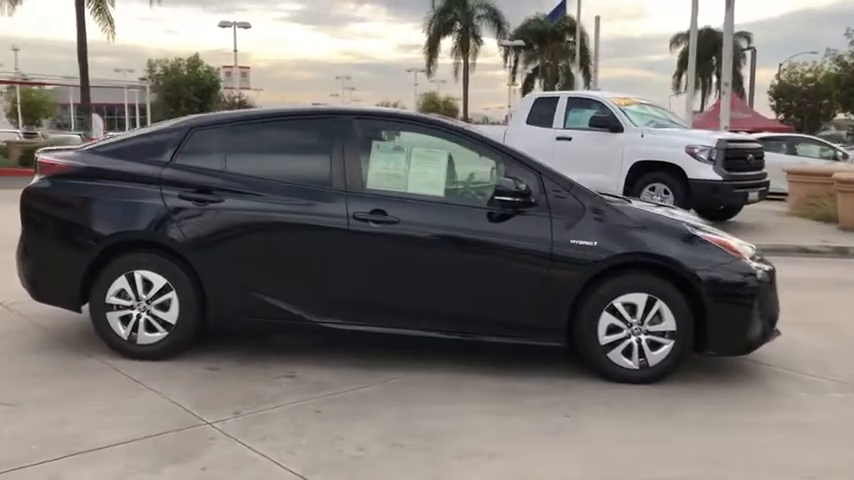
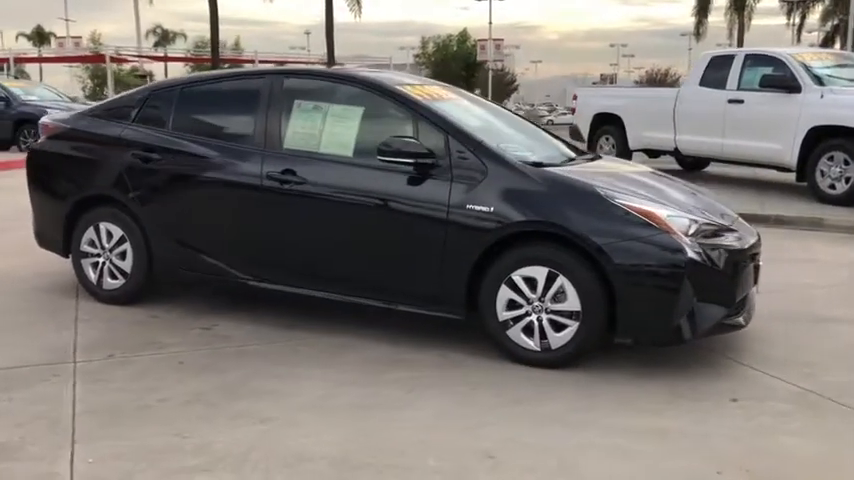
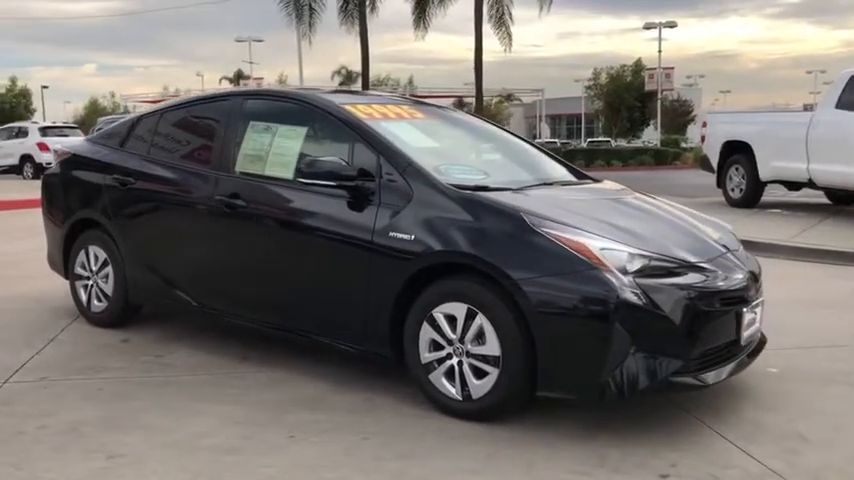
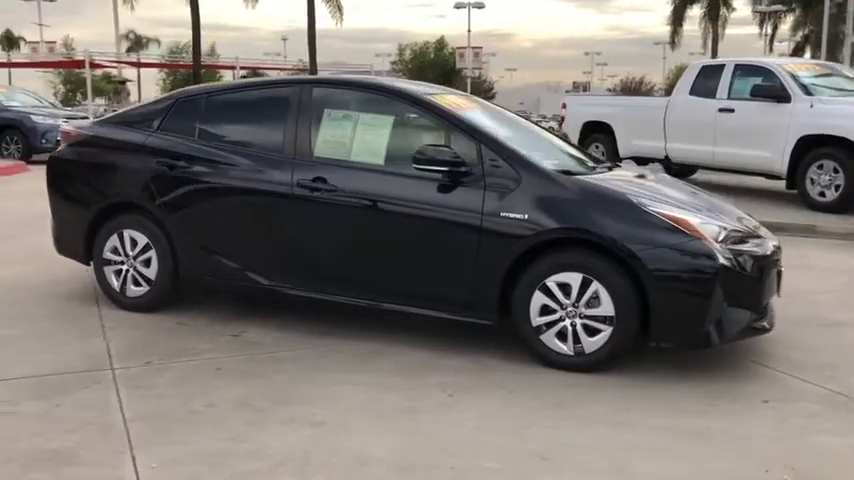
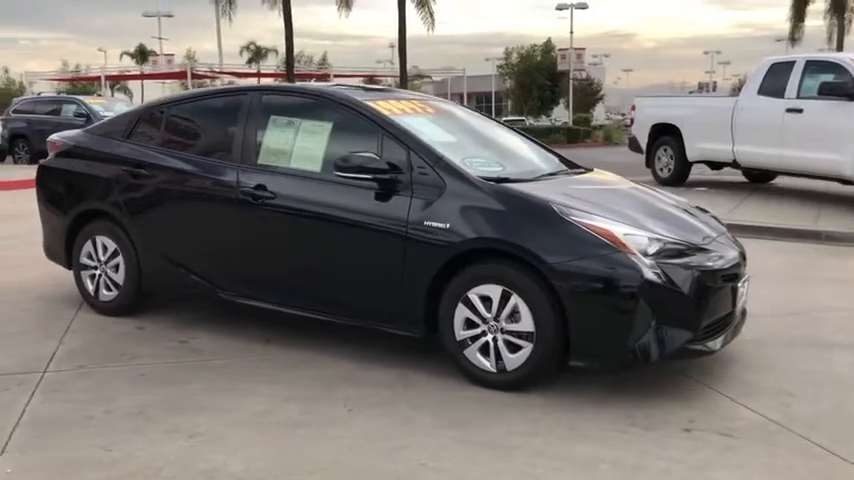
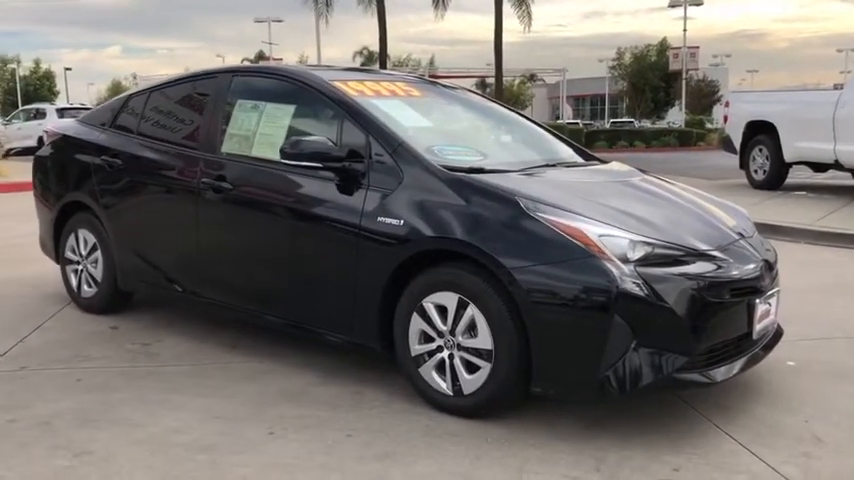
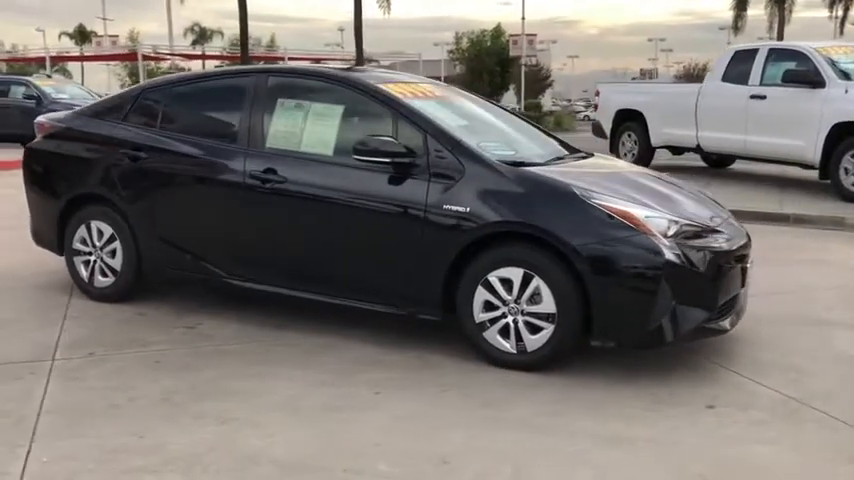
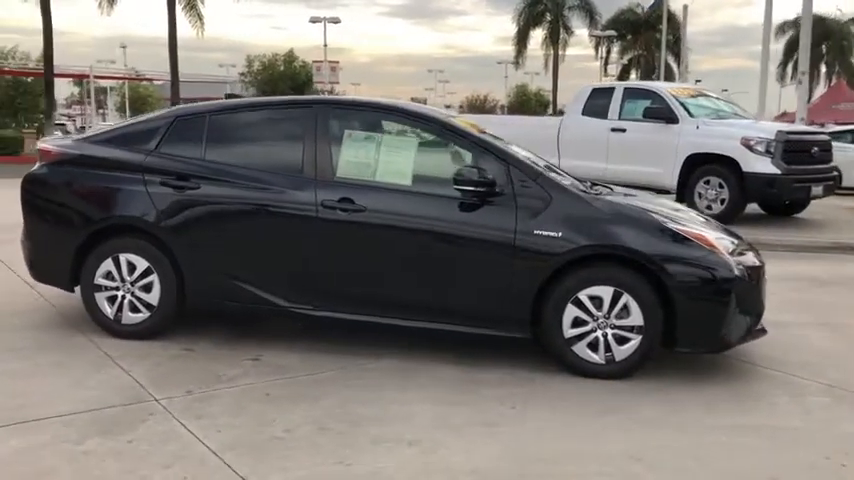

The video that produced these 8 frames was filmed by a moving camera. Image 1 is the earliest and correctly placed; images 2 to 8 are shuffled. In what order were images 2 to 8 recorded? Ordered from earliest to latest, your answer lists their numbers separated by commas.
8, 4, 2, 7, 5, 3, 6
